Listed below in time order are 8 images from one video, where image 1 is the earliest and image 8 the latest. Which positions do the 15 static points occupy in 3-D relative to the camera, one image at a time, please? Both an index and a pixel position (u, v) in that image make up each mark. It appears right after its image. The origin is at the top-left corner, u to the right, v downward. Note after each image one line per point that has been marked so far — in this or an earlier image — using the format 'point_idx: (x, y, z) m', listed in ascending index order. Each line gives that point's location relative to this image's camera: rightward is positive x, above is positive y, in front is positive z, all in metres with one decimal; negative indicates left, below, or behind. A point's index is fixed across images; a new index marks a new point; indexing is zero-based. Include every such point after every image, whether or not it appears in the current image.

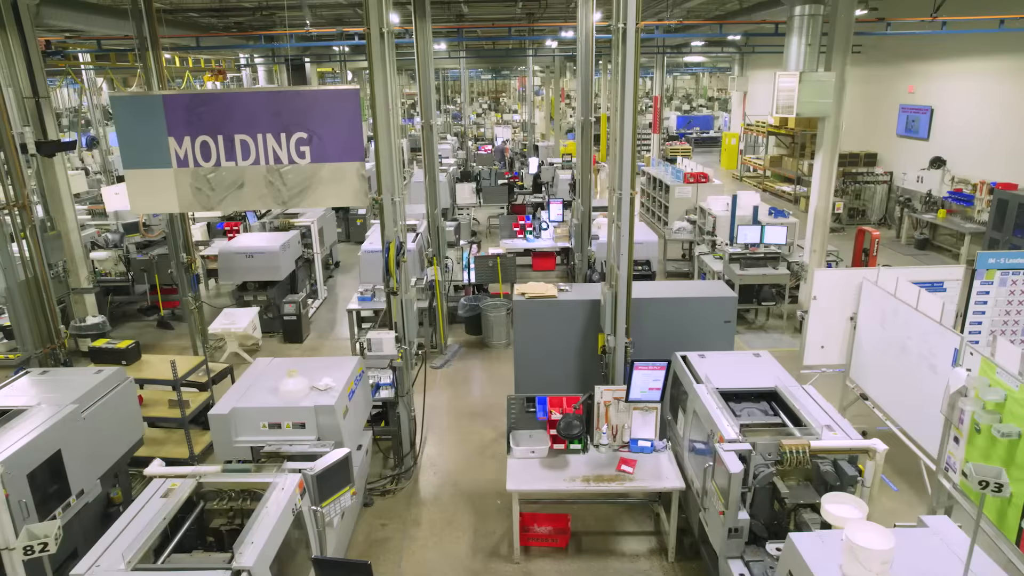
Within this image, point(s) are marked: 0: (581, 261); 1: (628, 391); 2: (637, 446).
0: (+0.9, +0.3, +7.4) m
1: (+0.9, -0.7, +4.1) m
2: (+1.0, -1.2, +4.4) m
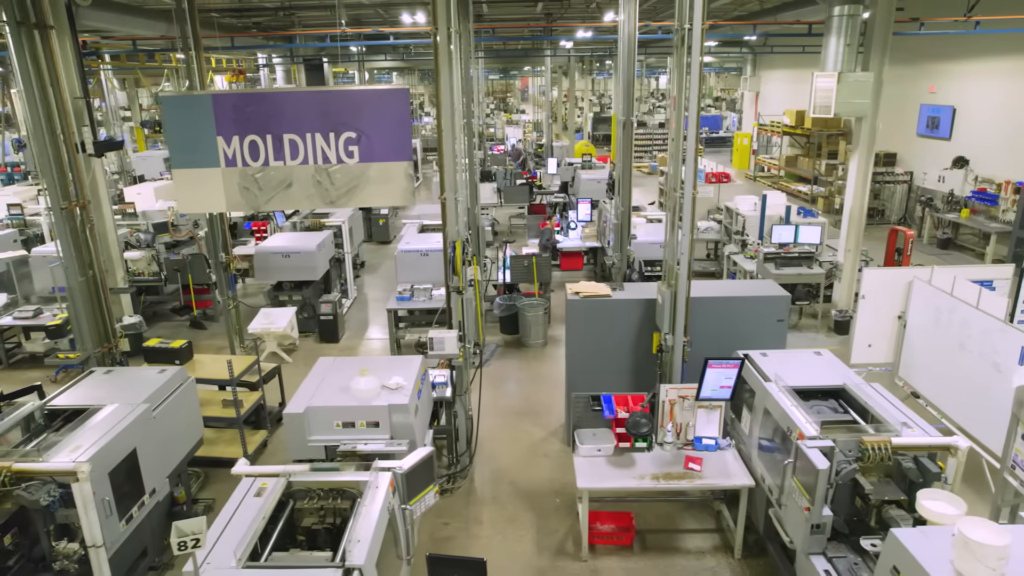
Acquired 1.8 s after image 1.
0: (+1.4, +0.3, +7.4) m
1: (+1.3, -0.7, +4.2) m
2: (+1.4, -1.2, +4.4) m
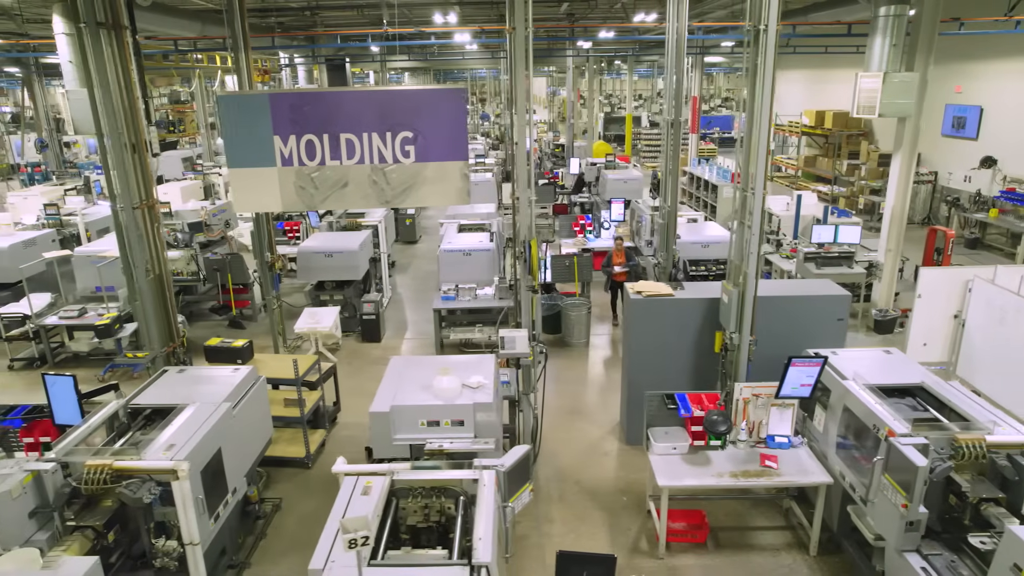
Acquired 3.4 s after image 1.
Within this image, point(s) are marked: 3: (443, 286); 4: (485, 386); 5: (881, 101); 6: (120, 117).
0: (+1.9, +0.3, +7.4) m
1: (+1.9, -0.7, +4.2) m
2: (+2.0, -1.2, +4.5) m
3: (-0.9, 0.0, +7.6) m
4: (-0.2, -0.7, +4.1) m
5: (+4.4, +2.2, +7.0) m
6: (-3.2, +1.4, +4.7) m
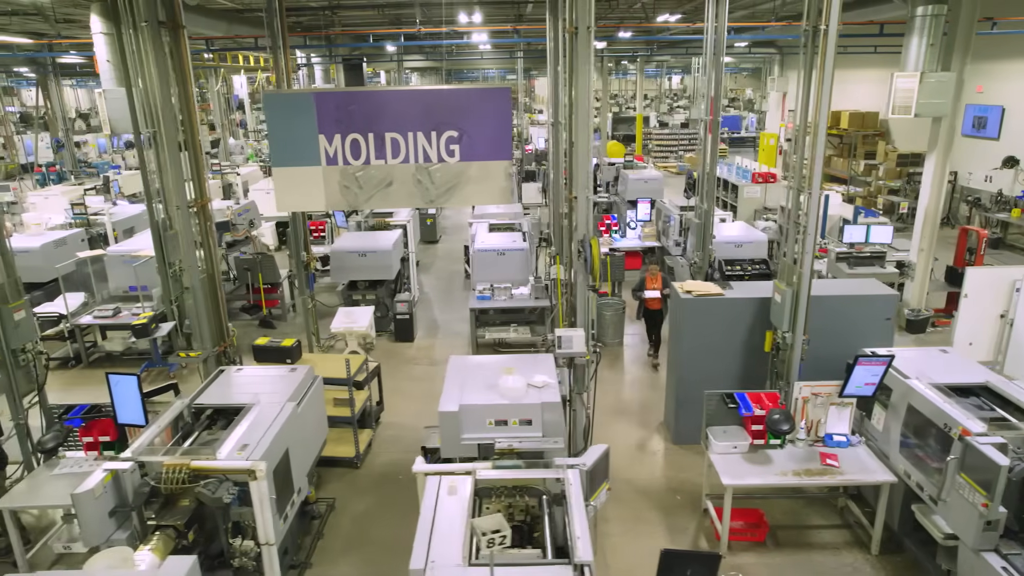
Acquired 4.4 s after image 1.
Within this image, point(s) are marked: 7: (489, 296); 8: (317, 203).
0: (+2.4, +0.3, +7.4) m
1: (+2.4, -0.7, +4.2) m
2: (+2.5, -1.2, +4.5) m
3: (-0.4, 0.0, +7.6) m
4: (+0.3, -0.7, +4.1) m
5: (+4.9, +2.2, +7.0) m
6: (-2.7, +1.4, +4.7) m
7: (-0.3, -0.1, +7.4) m
8: (-1.9, +0.8, +5.7) m
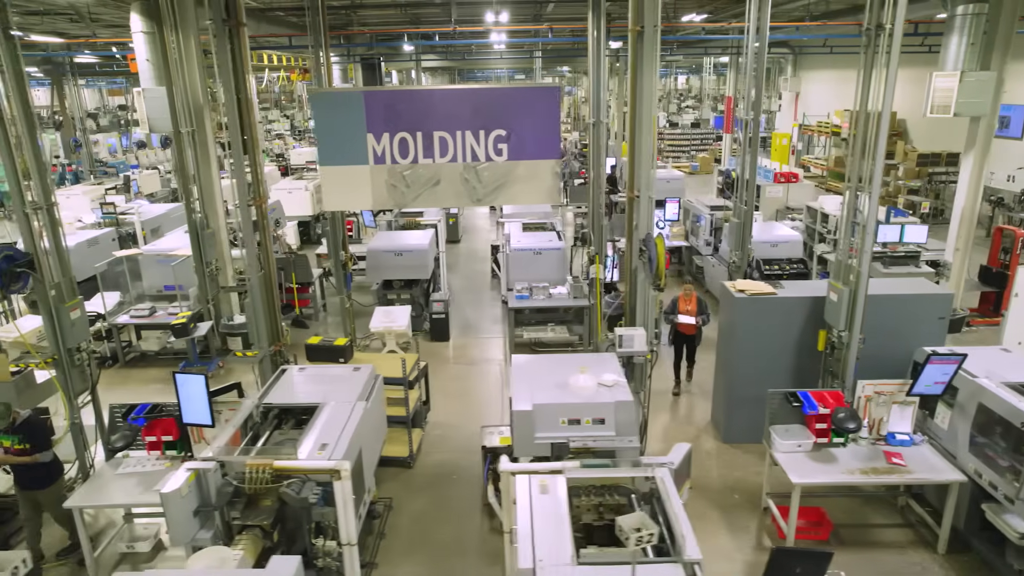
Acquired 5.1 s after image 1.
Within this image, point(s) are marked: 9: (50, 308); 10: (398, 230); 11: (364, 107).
0: (+2.8, +0.4, +7.4) m
1: (+2.8, -0.7, +4.2) m
2: (+2.9, -1.2, +4.5) m
3: (0.0, 0.0, +7.5) m
4: (+0.7, -0.7, +4.1) m
5: (+5.4, +2.3, +7.0) m
6: (-2.2, +1.4, +4.7) m
7: (+0.2, -0.1, +7.4) m
8: (-1.4, +0.8, +5.6) m
9: (-3.8, -0.2, +4.8) m
10: (-1.7, +0.9, +8.9) m
11: (-1.4, +1.7, +5.5) m
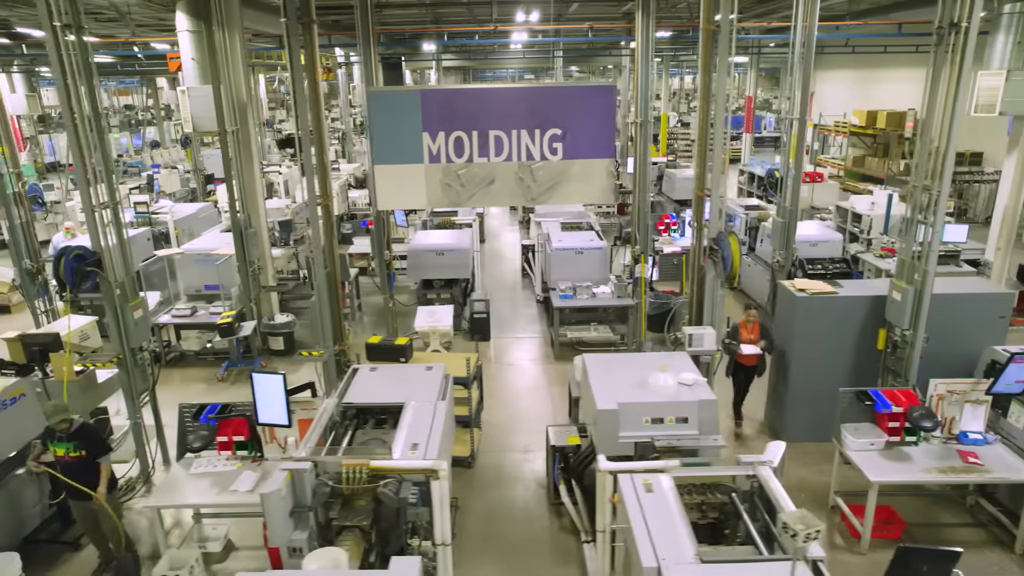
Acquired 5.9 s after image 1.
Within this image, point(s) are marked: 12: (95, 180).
0: (+3.4, +0.4, +7.4) m
1: (+3.4, -0.7, +4.2) m
2: (+3.5, -1.2, +4.4) m
3: (+0.6, 0.0, +7.5) m
4: (+1.3, -0.7, +4.0) m
5: (+5.9, +2.3, +7.0) m
6: (-1.7, +1.4, +4.6) m
7: (+0.7, -0.1, +7.4) m
8: (-0.9, +0.8, +5.6) m
9: (-3.3, -0.2, +4.8) m
10: (-1.2, +0.9, +8.8) m
11: (-0.8, +1.7, +5.4) m
12: (-3.3, +0.9, +4.7) m
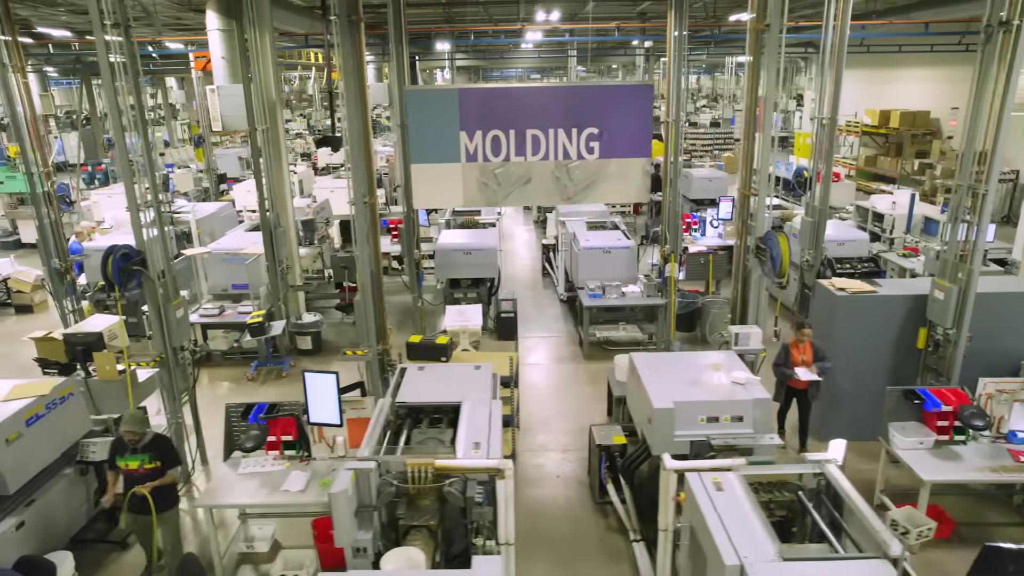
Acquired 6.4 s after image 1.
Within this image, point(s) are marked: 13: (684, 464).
0: (+3.8, +0.4, +7.4) m
1: (+3.8, -0.7, +4.2) m
2: (+3.9, -1.1, +4.4) m
3: (+1.0, +0.1, +7.5) m
4: (+1.7, -0.7, +4.0) m
5: (+6.3, +2.3, +7.0) m
6: (-1.3, +1.4, +4.6) m
7: (+1.1, -0.1, +7.4) m
8: (-0.5, +0.8, +5.6) m
9: (-2.9, -0.2, +4.8) m
10: (-0.8, +0.9, +8.8) m
11: (-0.5, +1.7, +5.4) m
12: (-3.0, +0.9, +4.6) m
13: (+1.0, -1.0, +3.3) m
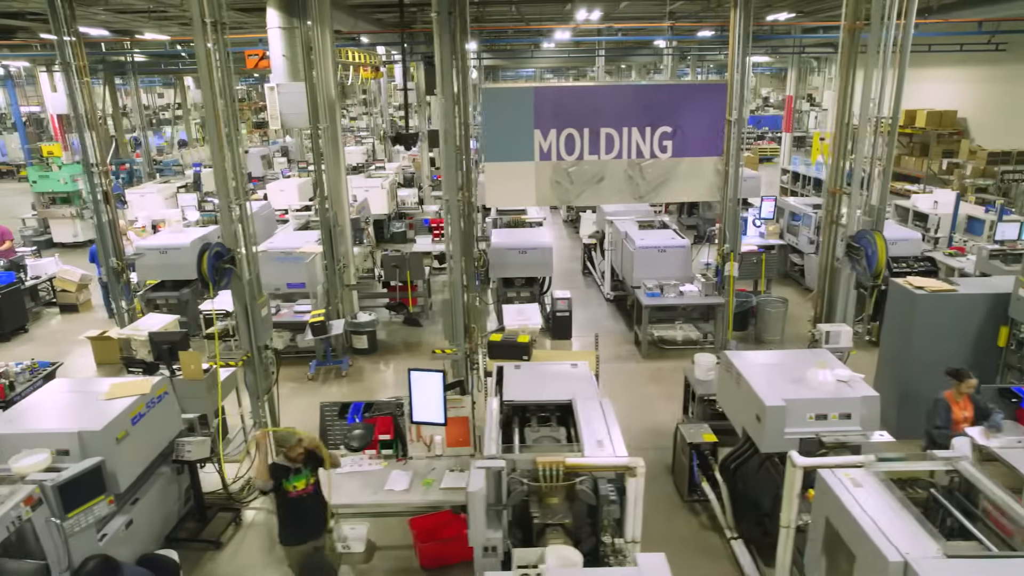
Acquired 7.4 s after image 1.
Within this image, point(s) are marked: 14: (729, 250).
0: (+4.5, +0.4, +7.4) m
1: (+4.5, -0.7, +4.2) m
2: (+4.6, -1.1, +4.4) m
3: (+1.7, +0.1, +7.5) m
4: (+2.4, -0.6, +4.0) m
5: (+7.0, +2.3, +7.0) m
6: (-0.6, +1.4, +4.6) m
7: (+1.8, -0.1, +7.3) m
8: (+0.2, +0.9, +5.6) m
9: (-2.2, -0.1, +4.8) m
10: (-0.1, +0.9, +8.8) m
11: (+0.3, +1.7, +5.4) m
12: (-2.2, +0.9, +4.6) m
13: (+1.7, -1.0, +3.3) m
14: (+2.7, +0.5, +7.1) m
